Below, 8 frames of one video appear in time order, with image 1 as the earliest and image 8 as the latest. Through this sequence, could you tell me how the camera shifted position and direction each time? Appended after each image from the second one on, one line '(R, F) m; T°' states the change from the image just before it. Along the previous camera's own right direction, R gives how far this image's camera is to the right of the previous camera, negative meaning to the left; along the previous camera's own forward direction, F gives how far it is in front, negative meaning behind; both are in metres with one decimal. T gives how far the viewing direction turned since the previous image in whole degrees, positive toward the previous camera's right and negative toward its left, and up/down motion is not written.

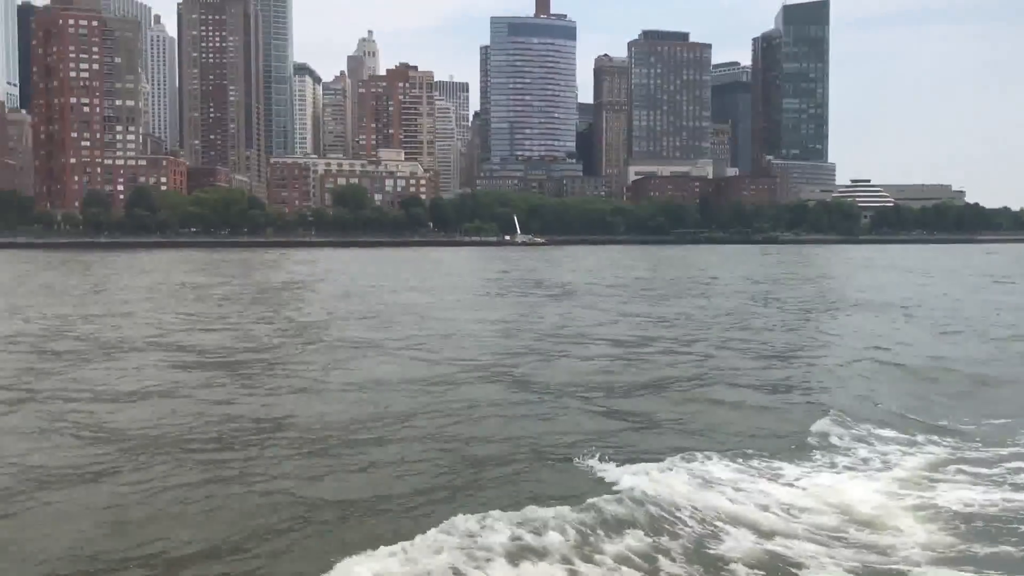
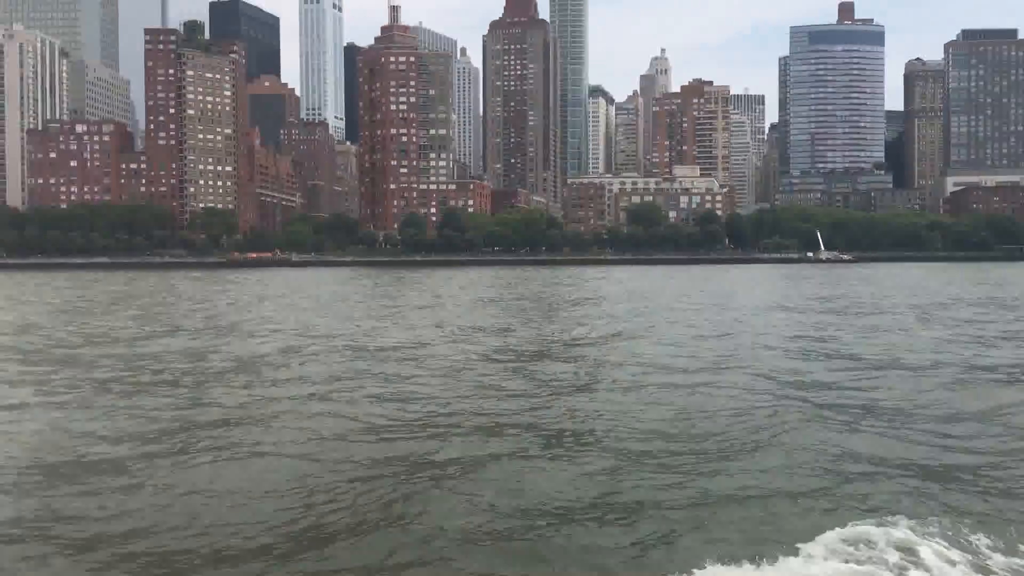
(-2.1, -0.5) m; -17°
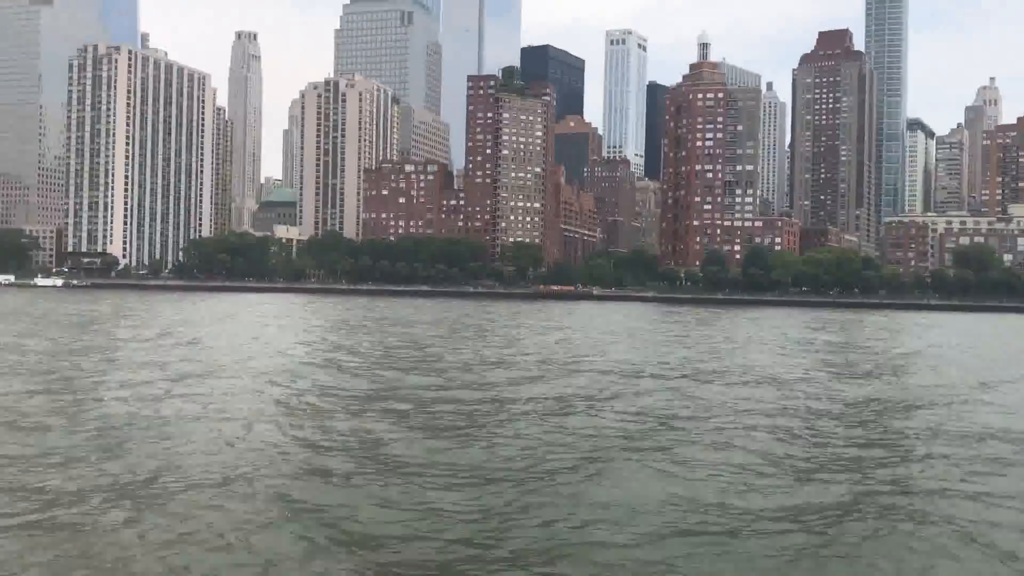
(-2.3, -0.8) m; -17°
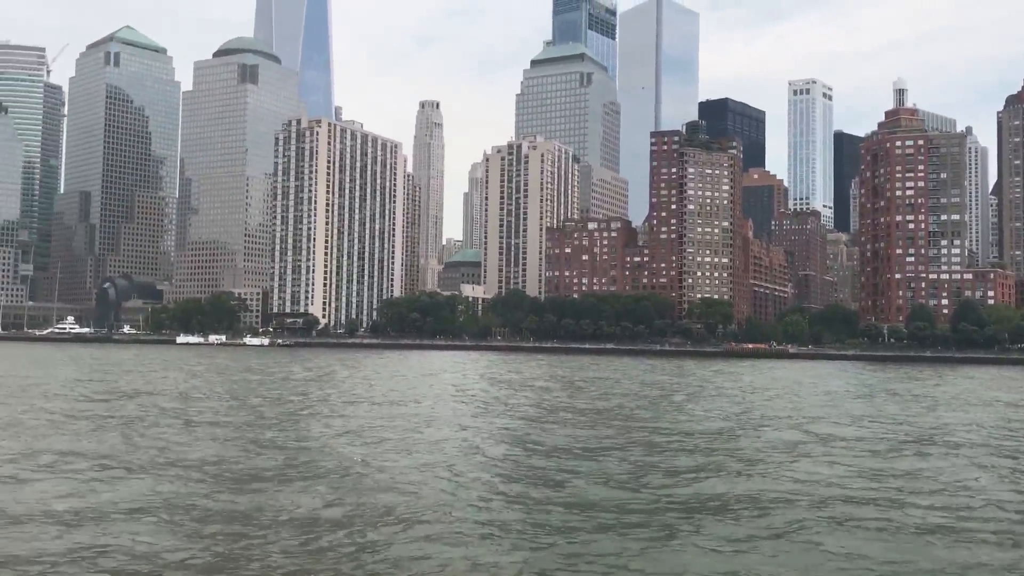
(-2.4, +0.5) m; -10°
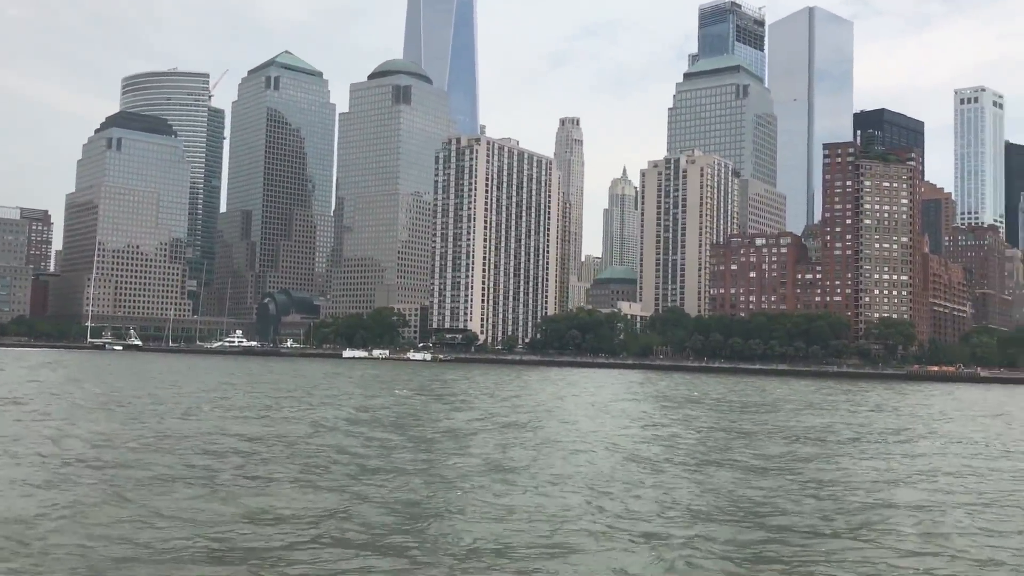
(-6.3, +1.7) m; -7°
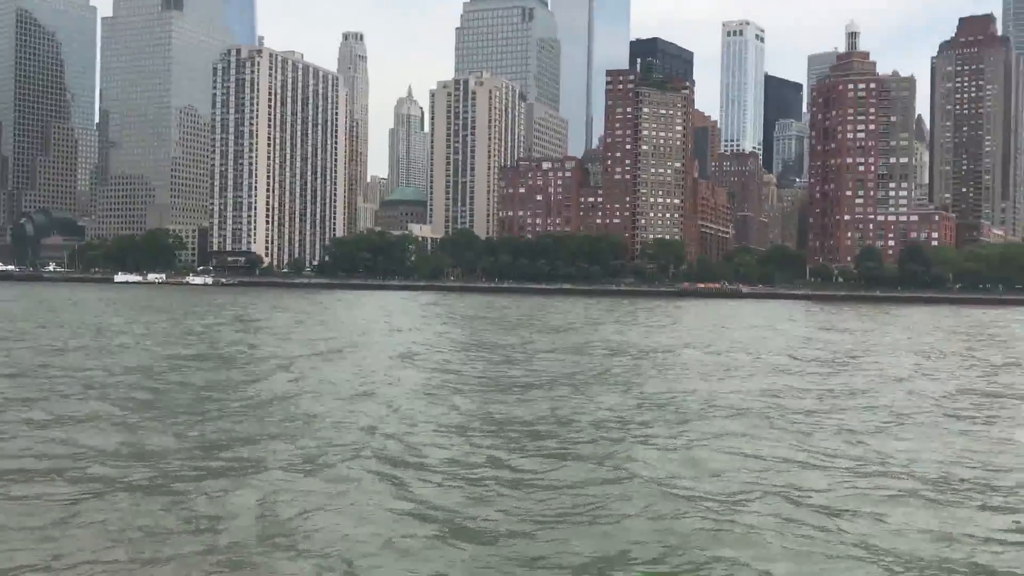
(-1.3, -0.1) m; +13°
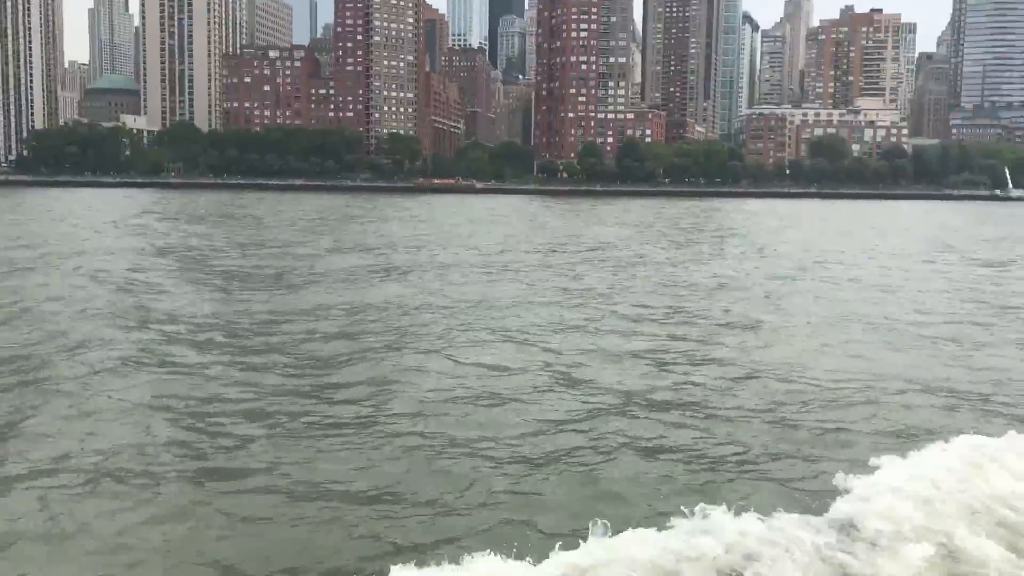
(-1.9, -0.2) m; +16°
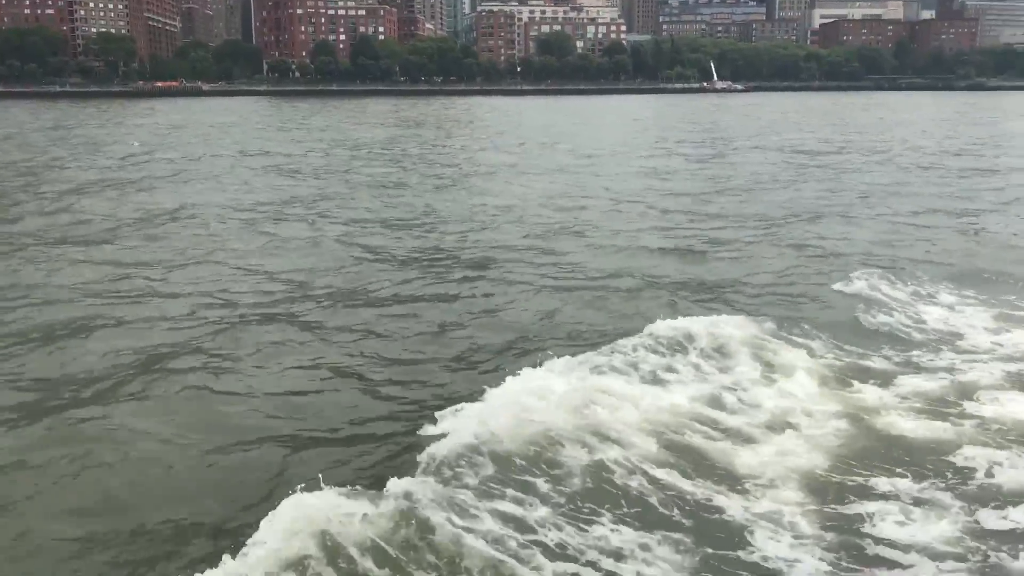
(-3.5, -0.2) m; +16°
